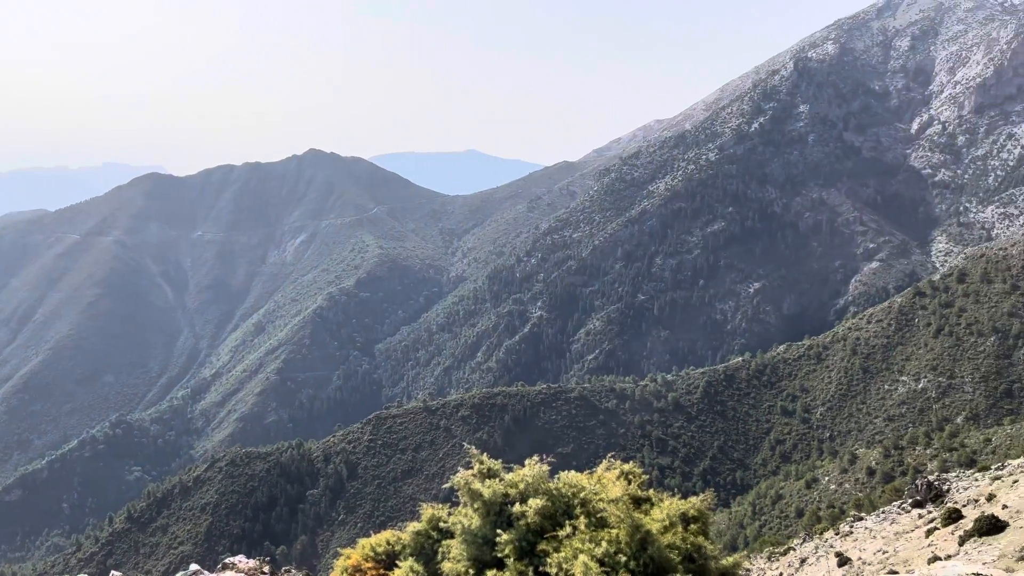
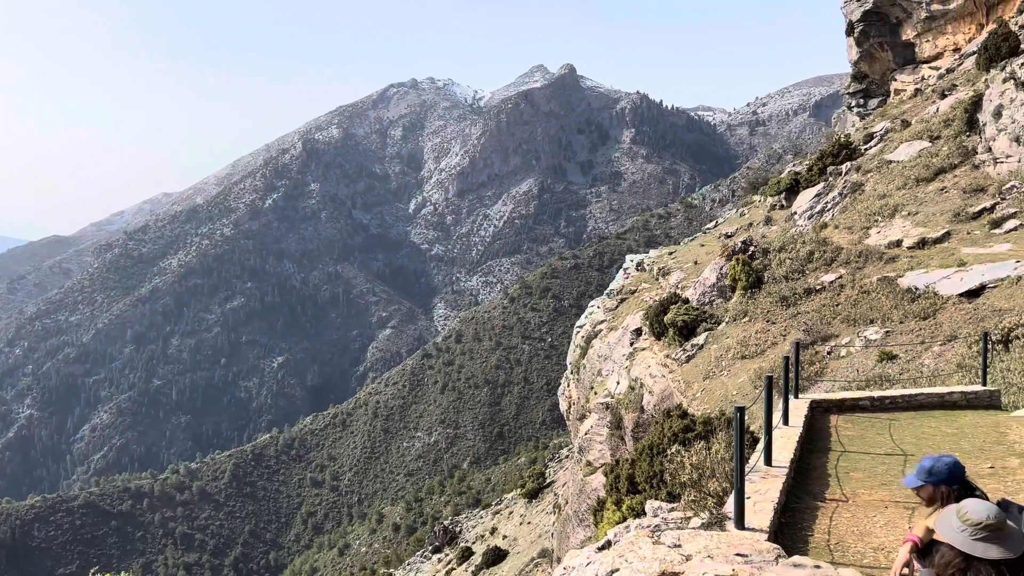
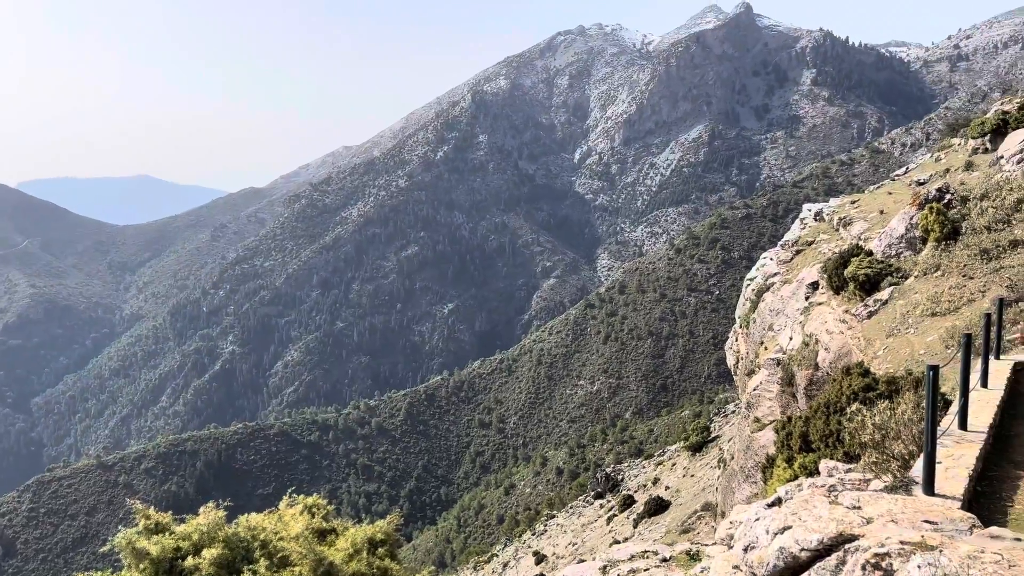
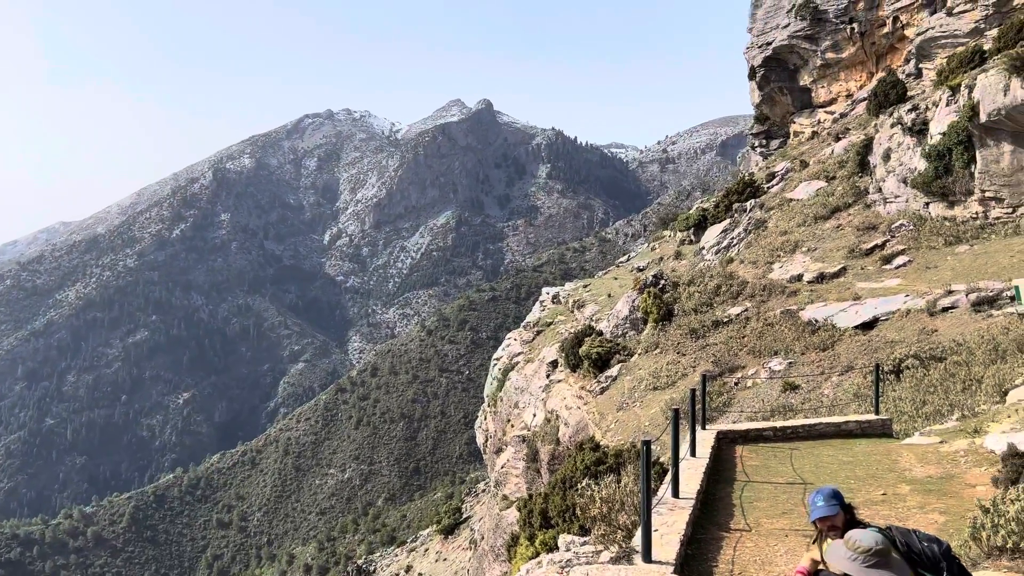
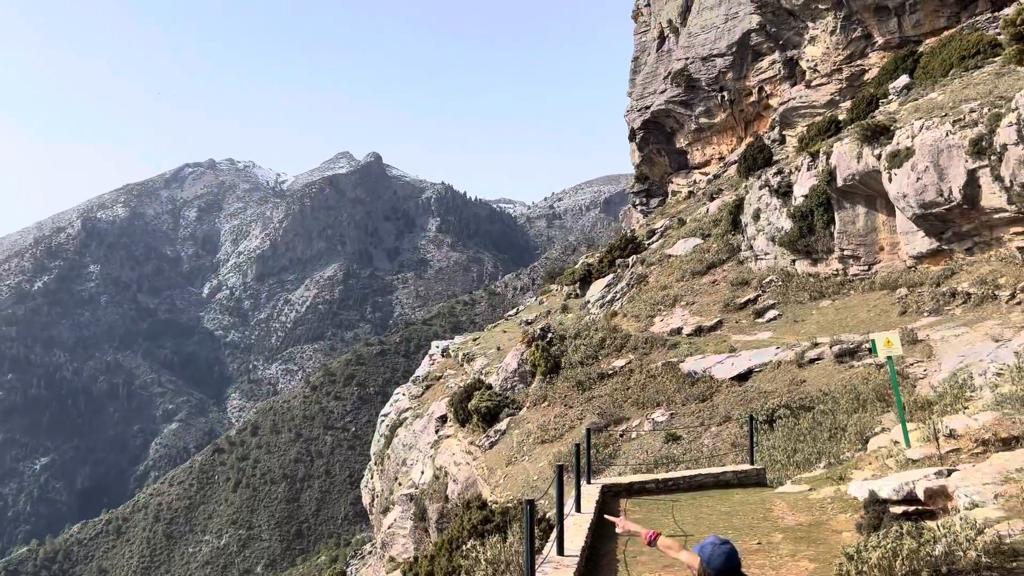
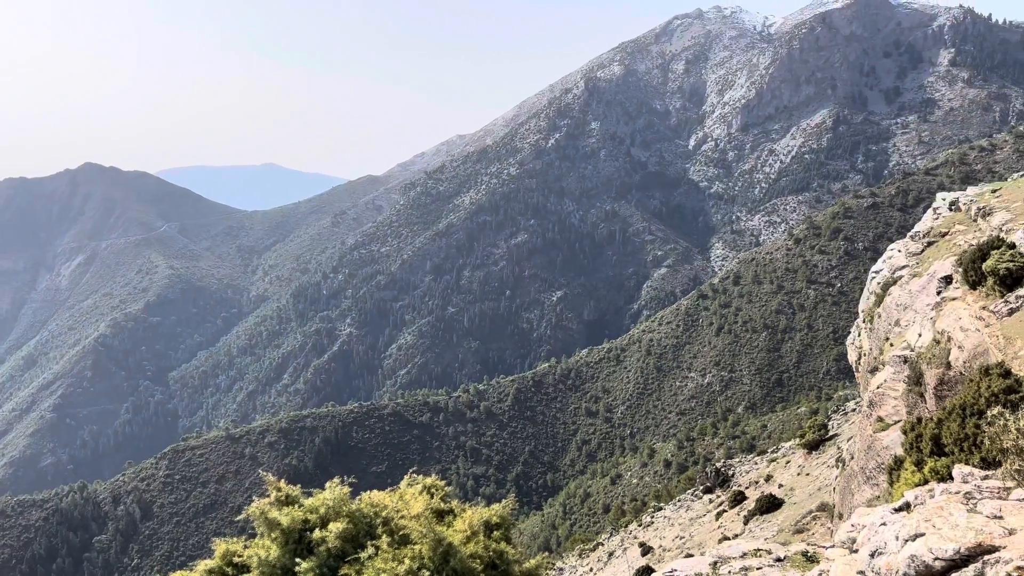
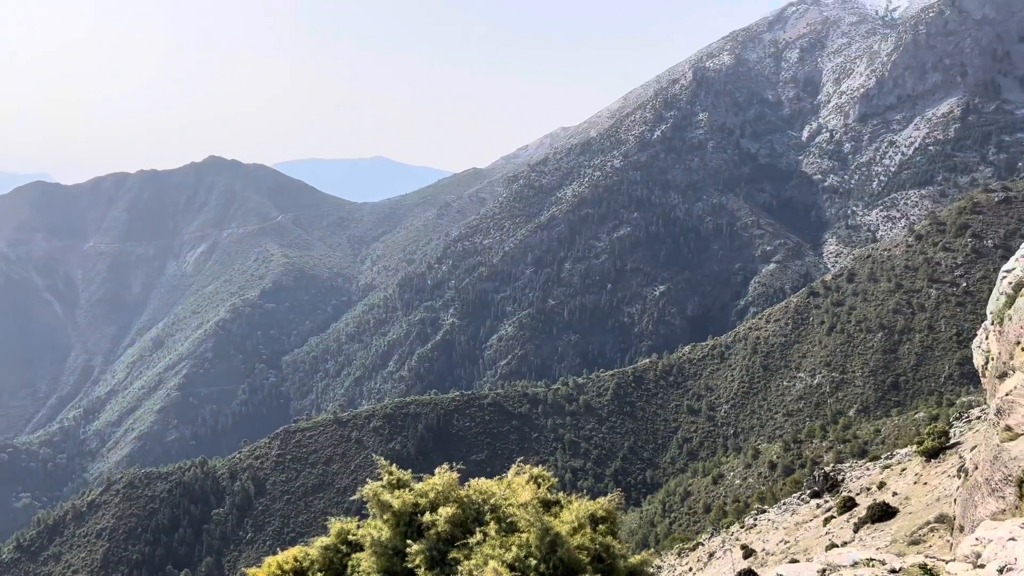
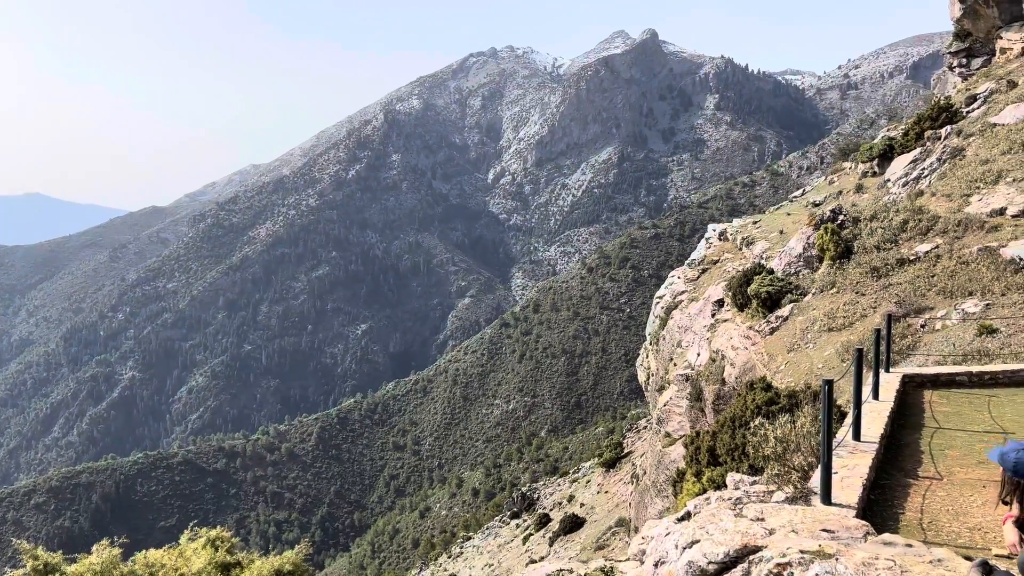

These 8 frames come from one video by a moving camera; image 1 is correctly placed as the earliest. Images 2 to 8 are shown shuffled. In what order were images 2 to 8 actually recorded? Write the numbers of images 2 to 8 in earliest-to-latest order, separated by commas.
7, 6, 3, 8, 2, 4, 5
